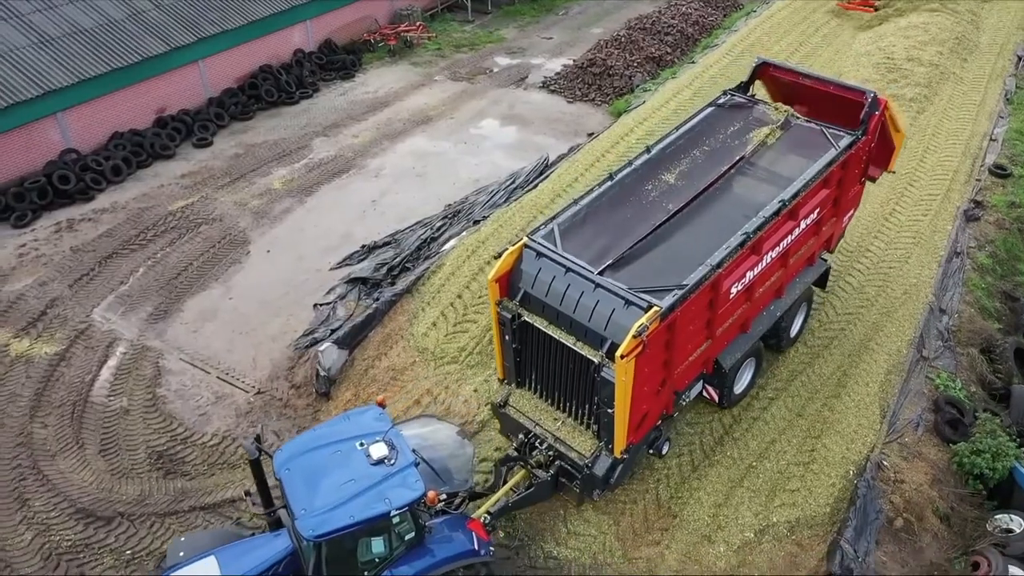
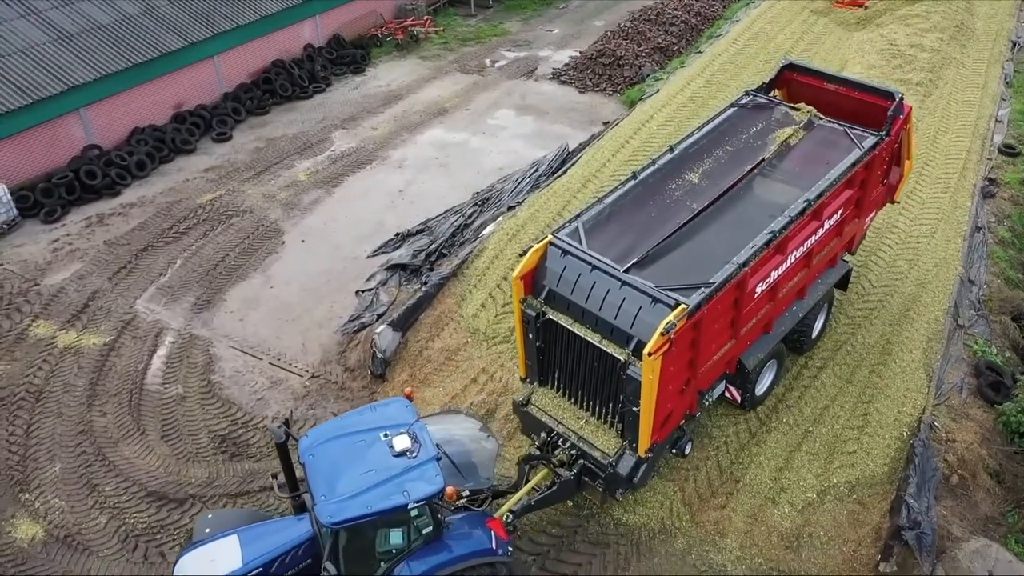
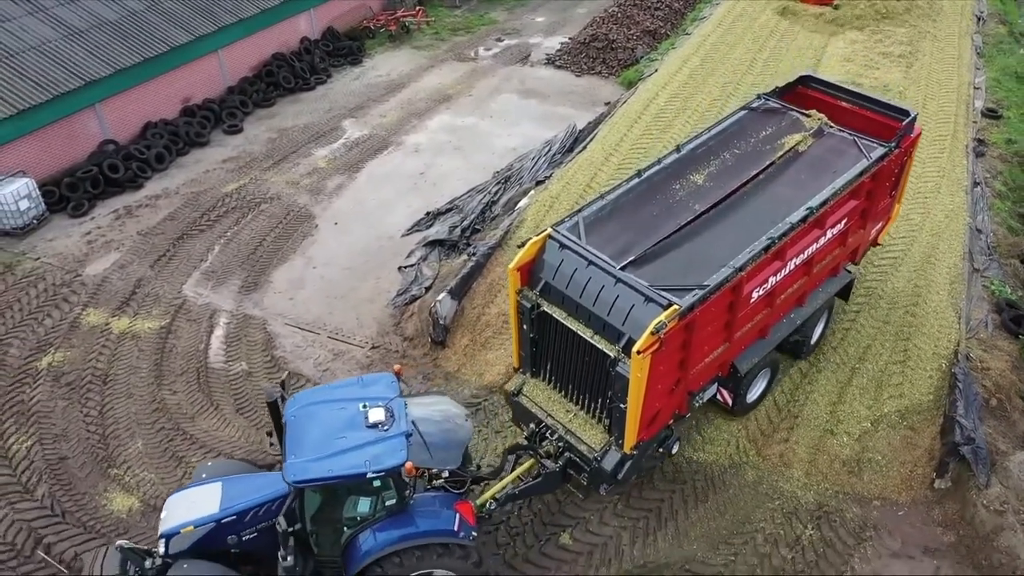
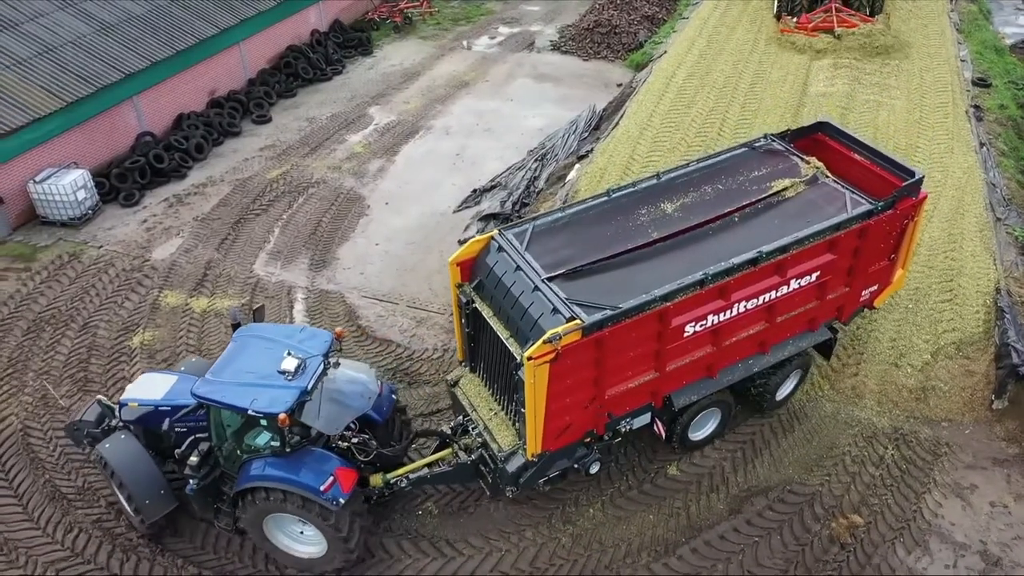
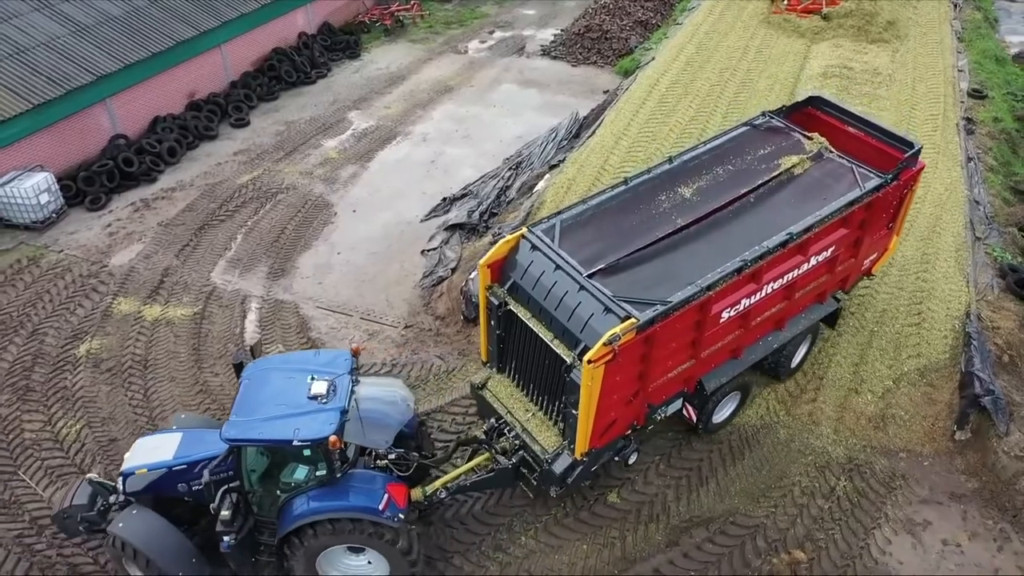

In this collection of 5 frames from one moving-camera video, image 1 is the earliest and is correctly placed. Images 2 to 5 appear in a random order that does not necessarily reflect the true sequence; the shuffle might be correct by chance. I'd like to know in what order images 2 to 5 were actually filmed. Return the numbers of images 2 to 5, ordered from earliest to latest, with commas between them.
2, 3, 5, 4
